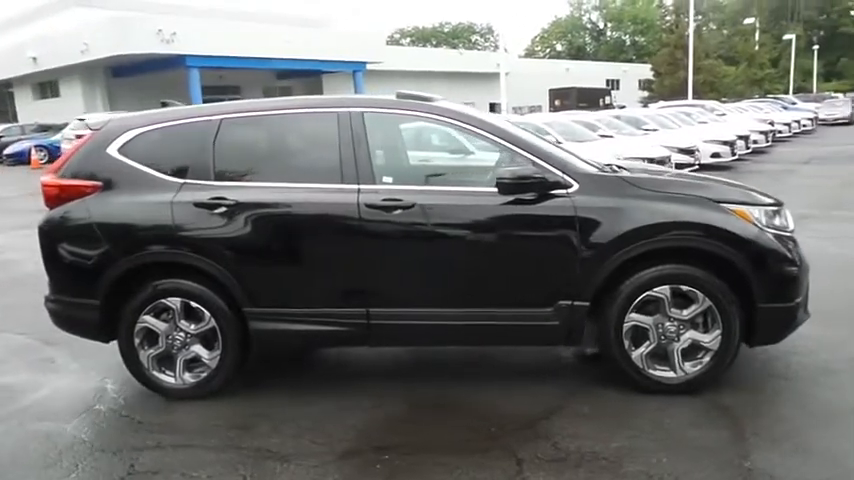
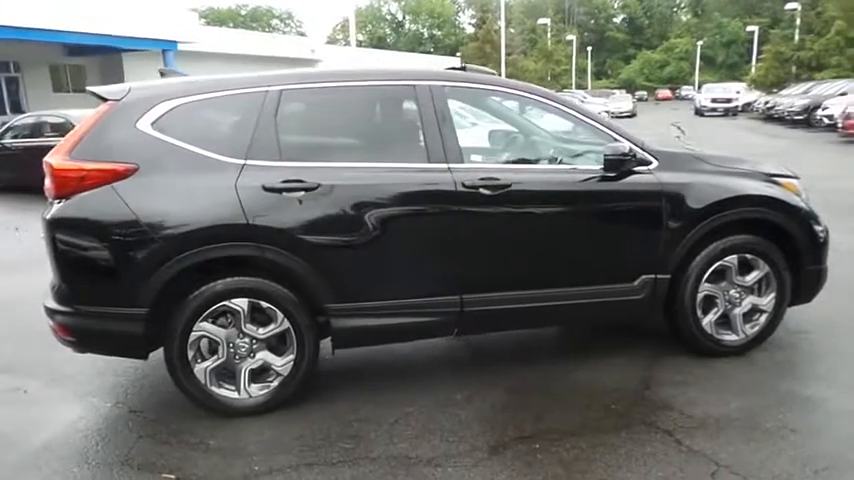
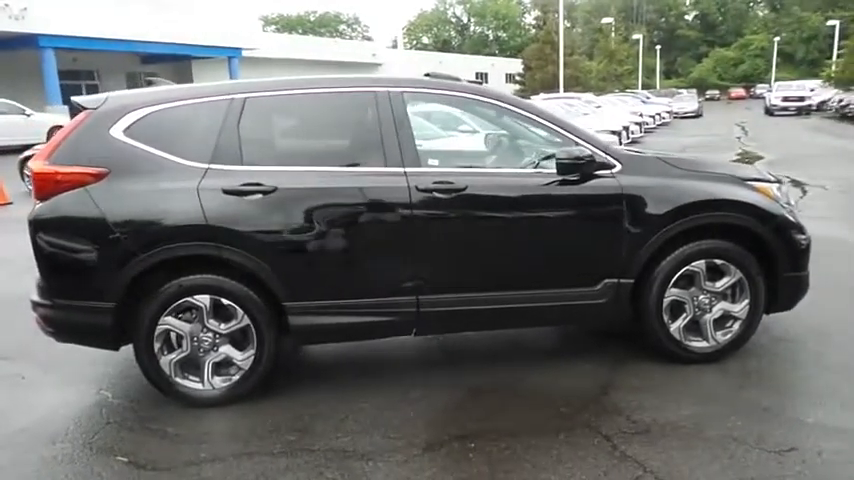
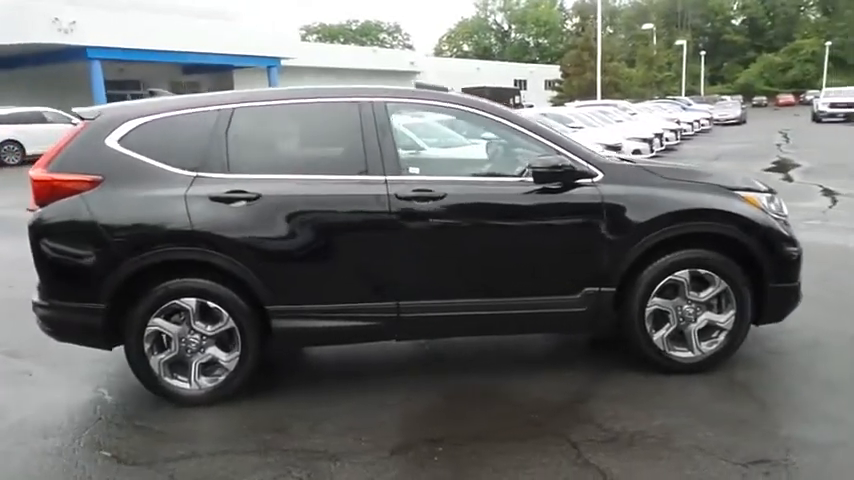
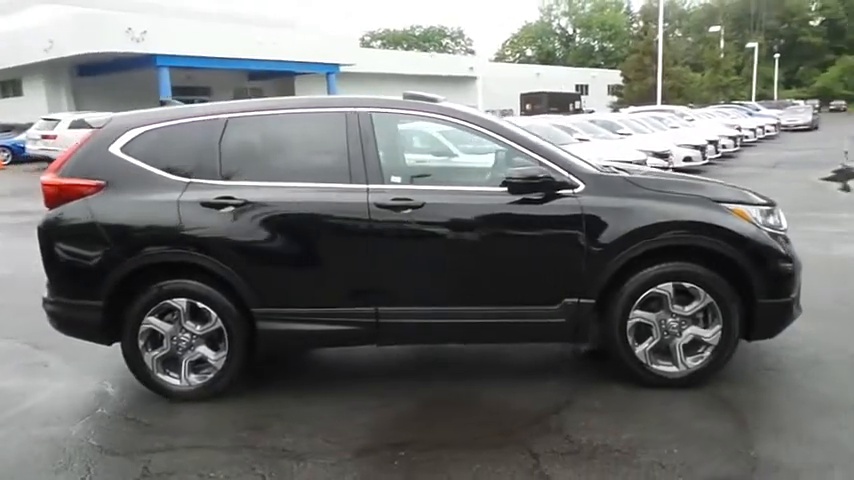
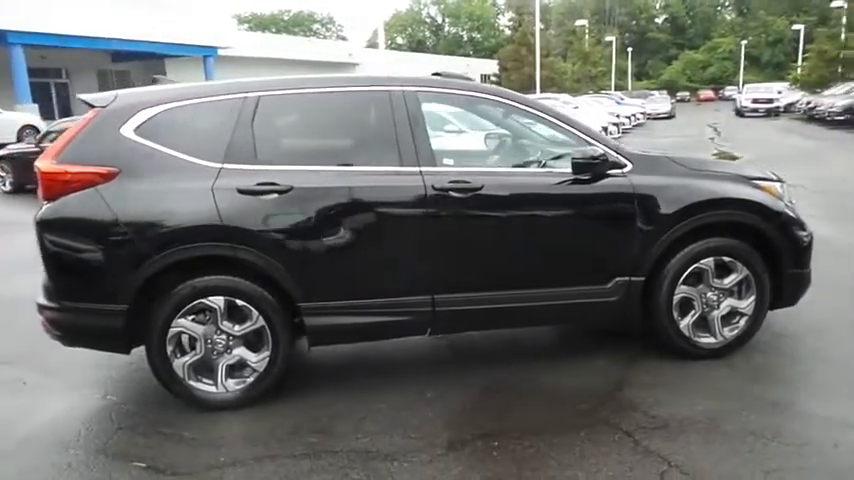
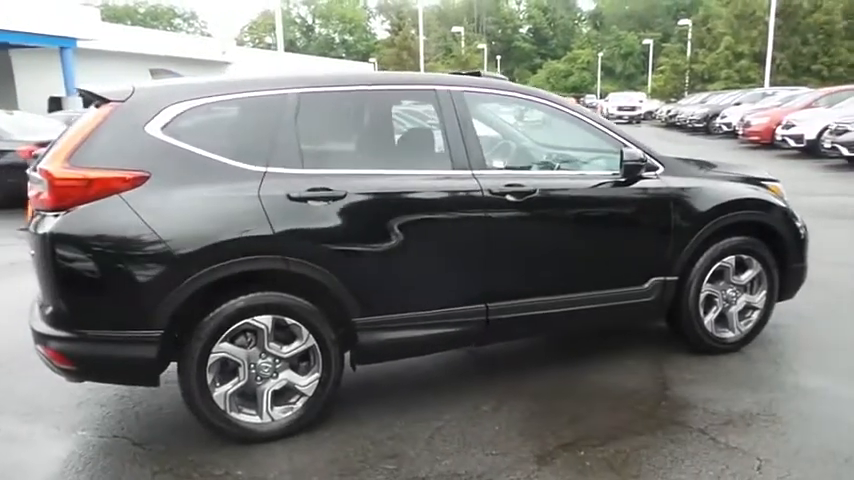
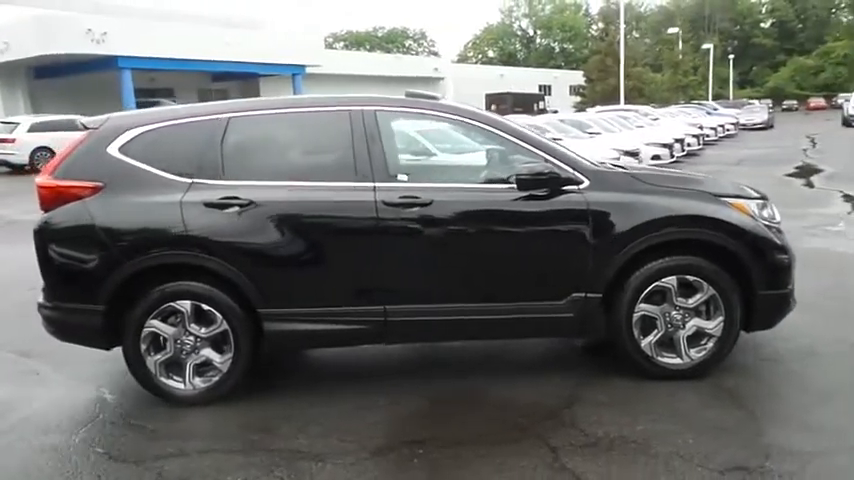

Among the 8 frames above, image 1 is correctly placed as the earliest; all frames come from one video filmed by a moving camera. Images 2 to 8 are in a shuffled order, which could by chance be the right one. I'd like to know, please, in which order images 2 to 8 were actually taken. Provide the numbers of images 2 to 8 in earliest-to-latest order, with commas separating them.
5, 8, 4, 3, 6, 2, 7
